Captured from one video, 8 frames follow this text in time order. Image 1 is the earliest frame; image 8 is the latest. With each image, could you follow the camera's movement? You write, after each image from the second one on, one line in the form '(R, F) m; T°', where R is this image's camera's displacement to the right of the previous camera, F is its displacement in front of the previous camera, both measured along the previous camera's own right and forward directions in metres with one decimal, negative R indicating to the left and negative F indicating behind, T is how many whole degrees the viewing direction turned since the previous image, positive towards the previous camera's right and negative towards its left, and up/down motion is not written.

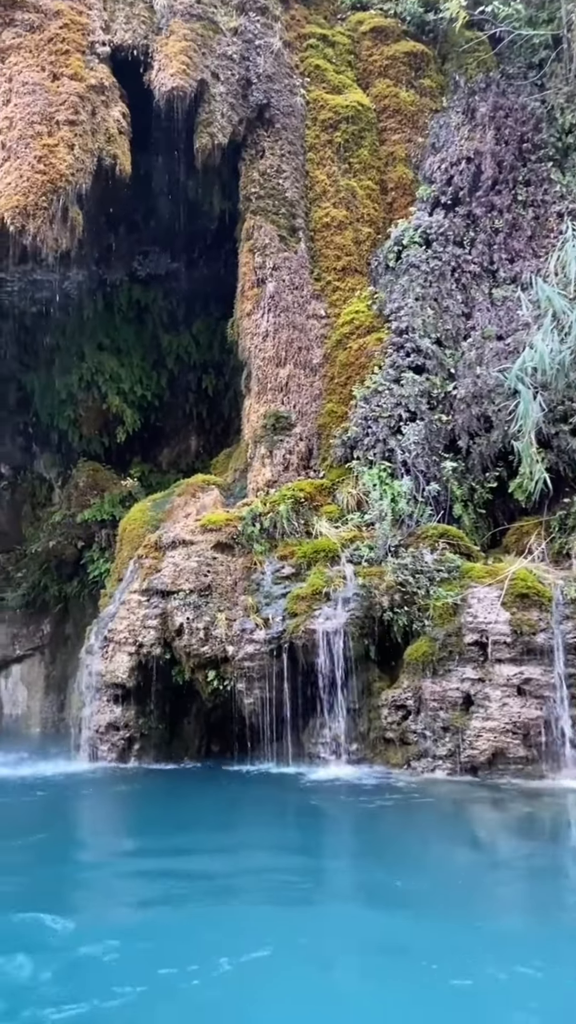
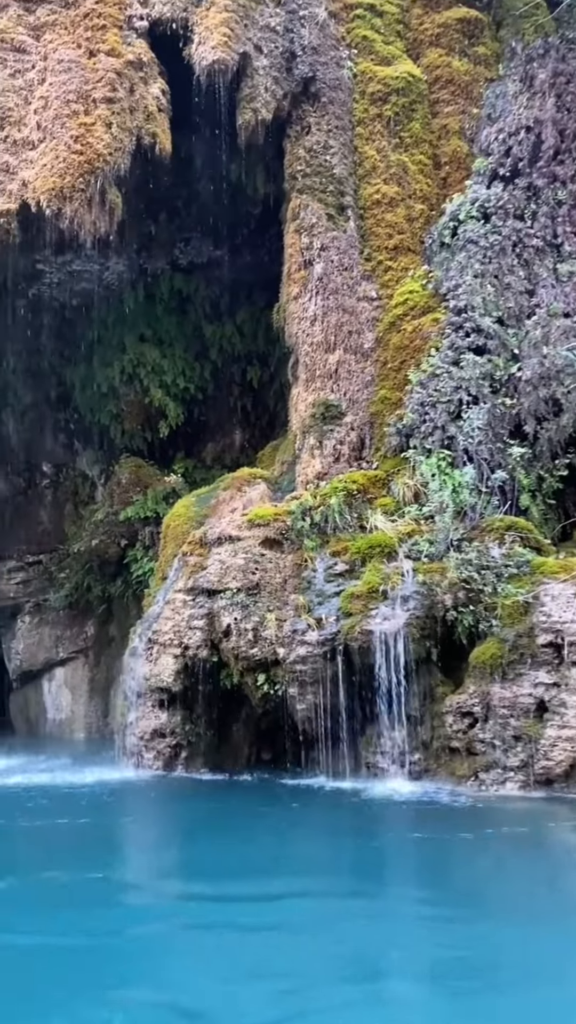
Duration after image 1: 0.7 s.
(-0.1, +0.7) m; -3°
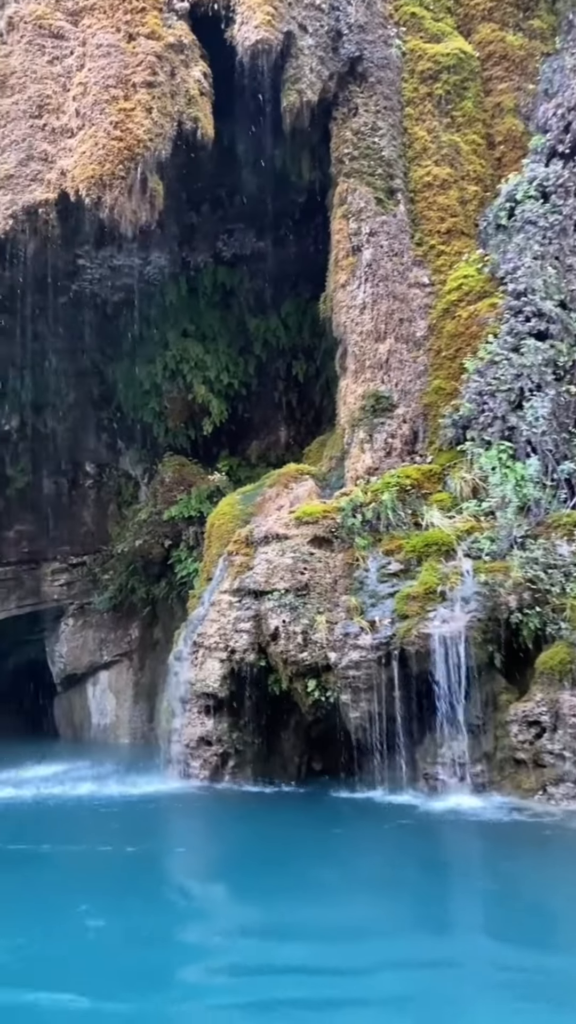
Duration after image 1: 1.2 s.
(-0.1, +0.5) m; -3°
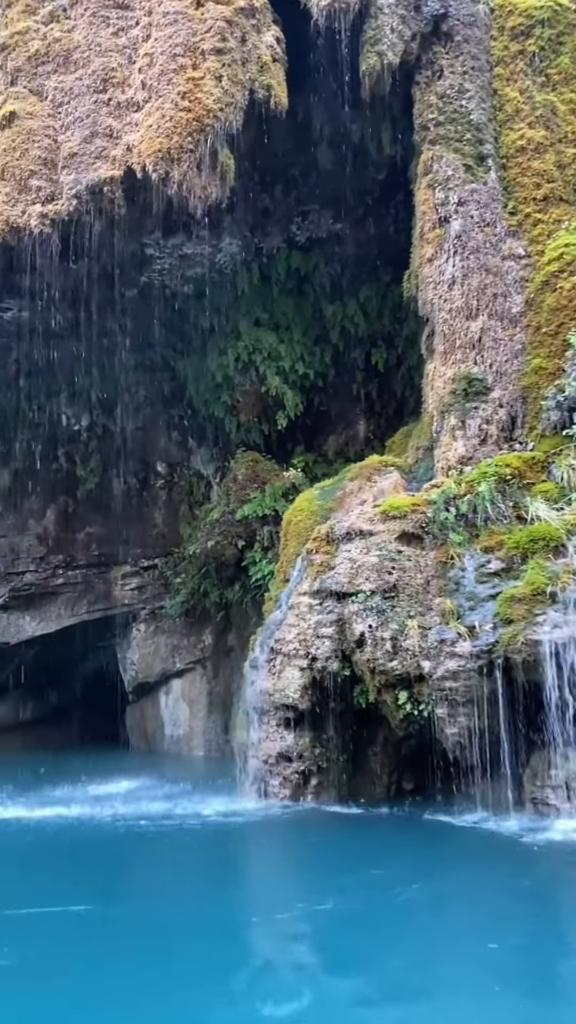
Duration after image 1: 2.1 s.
(-0.2, +0.9) m; -5°
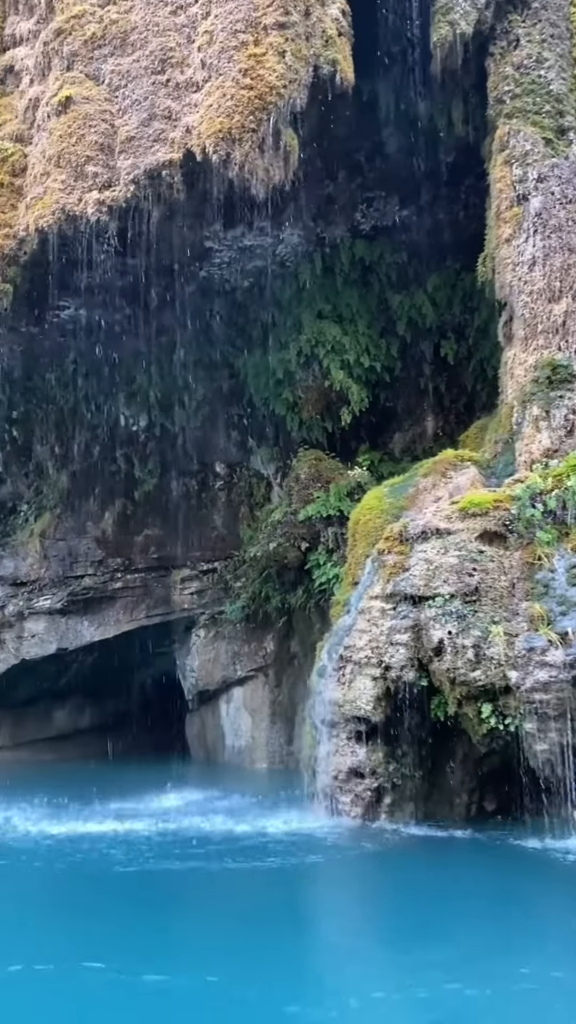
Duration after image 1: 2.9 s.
(-0.2, +0.6) m; -4°
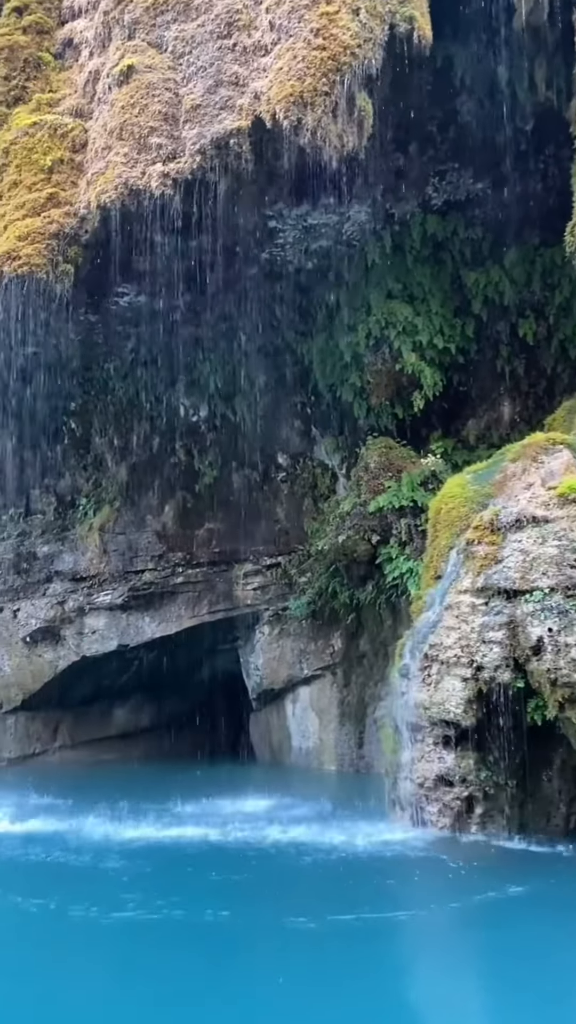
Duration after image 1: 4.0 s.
(-0.3, +0.6) m; -3°
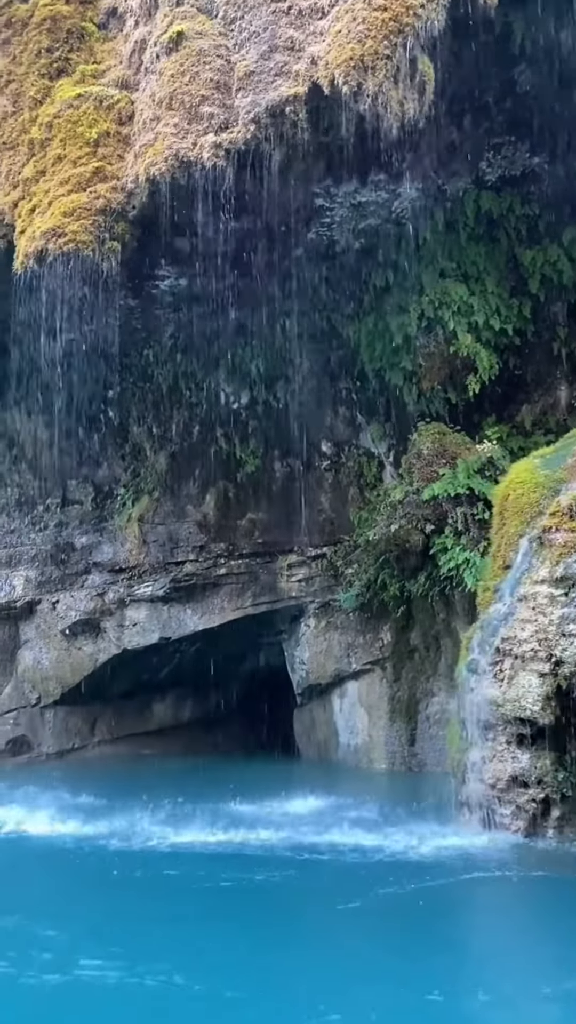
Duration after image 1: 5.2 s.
(-0.4, +0.4) m; -1°
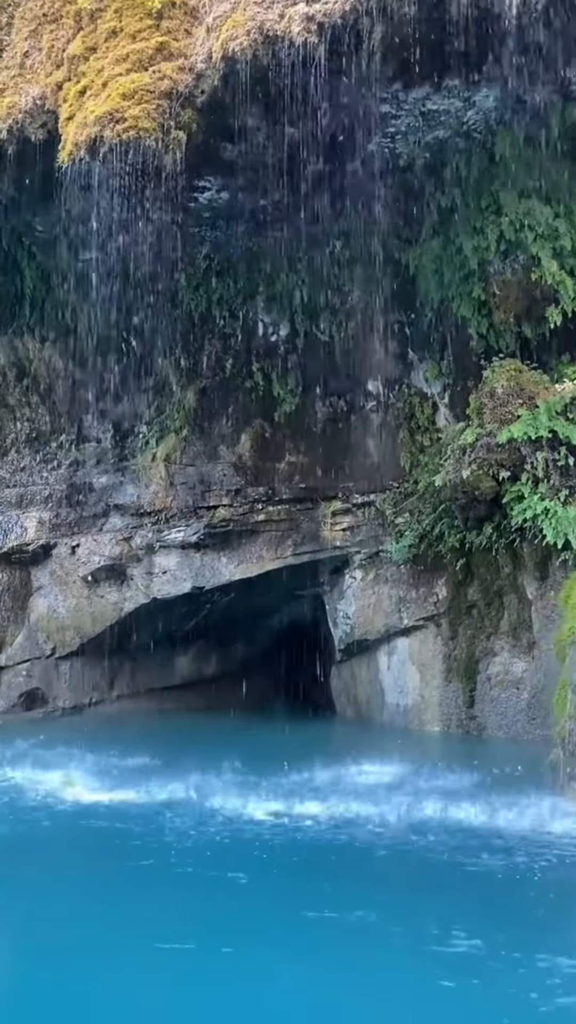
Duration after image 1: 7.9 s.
(-1.1, +1.0) m; +2°
